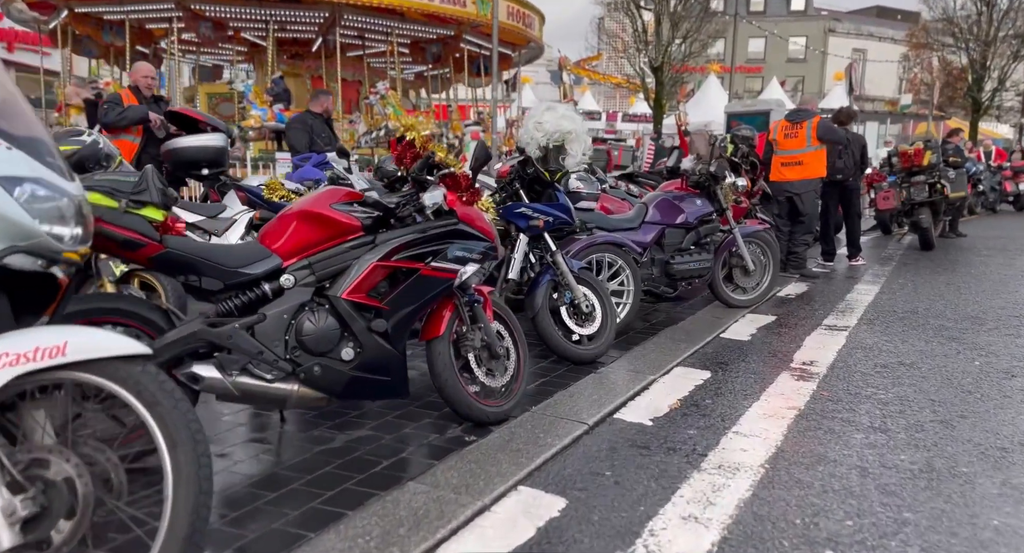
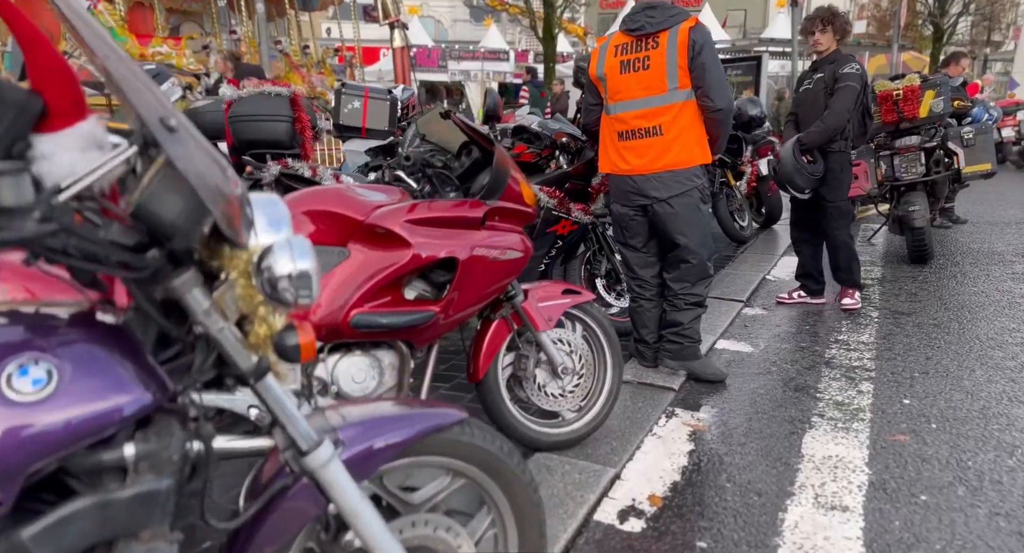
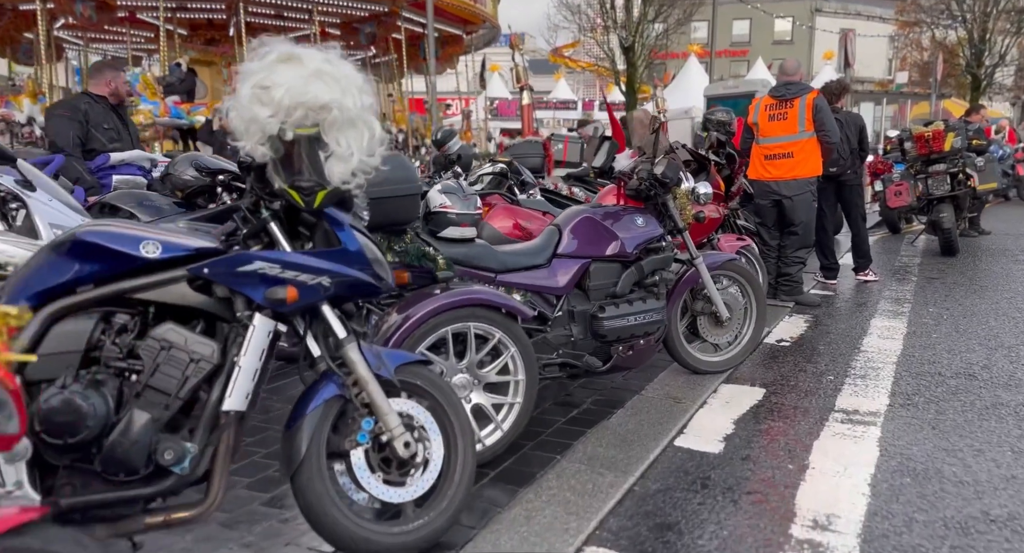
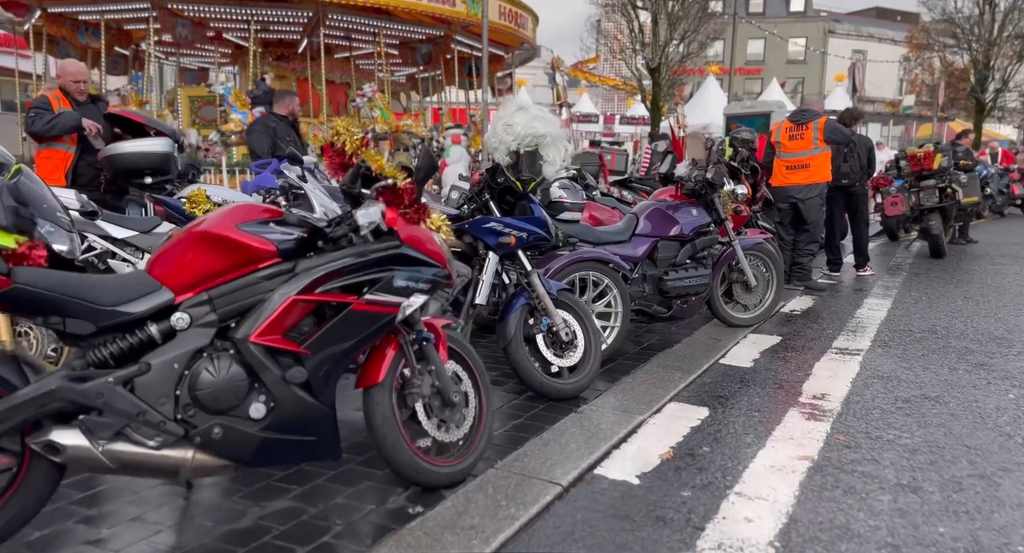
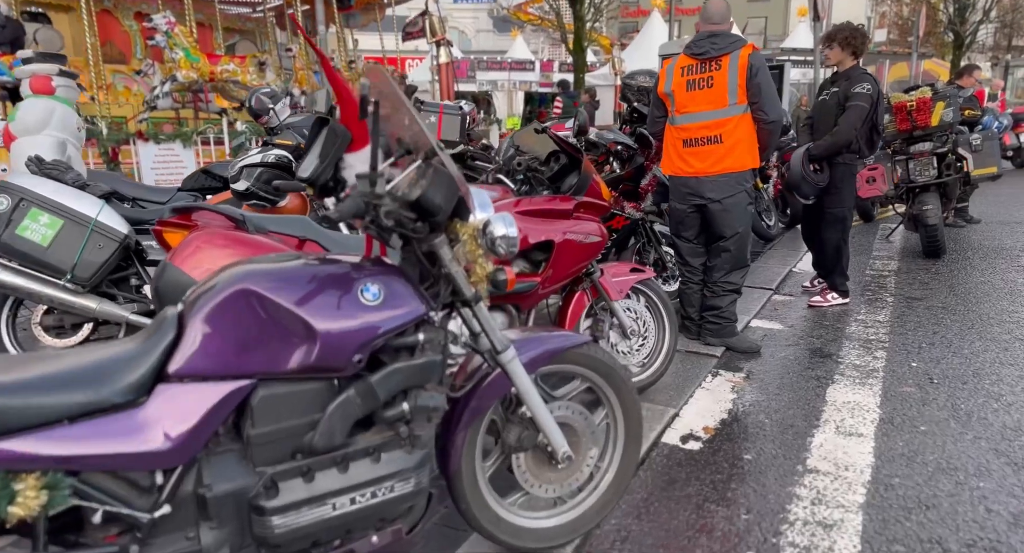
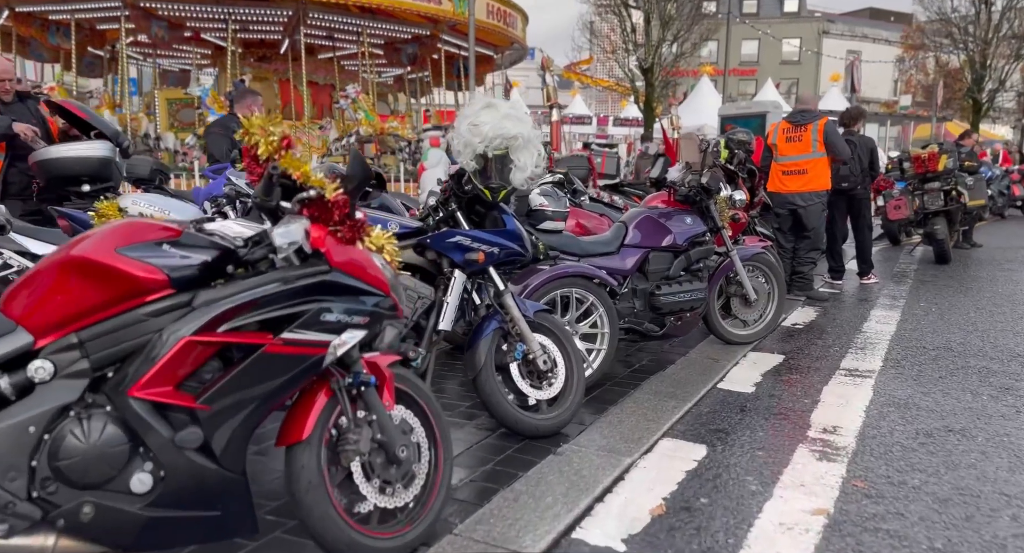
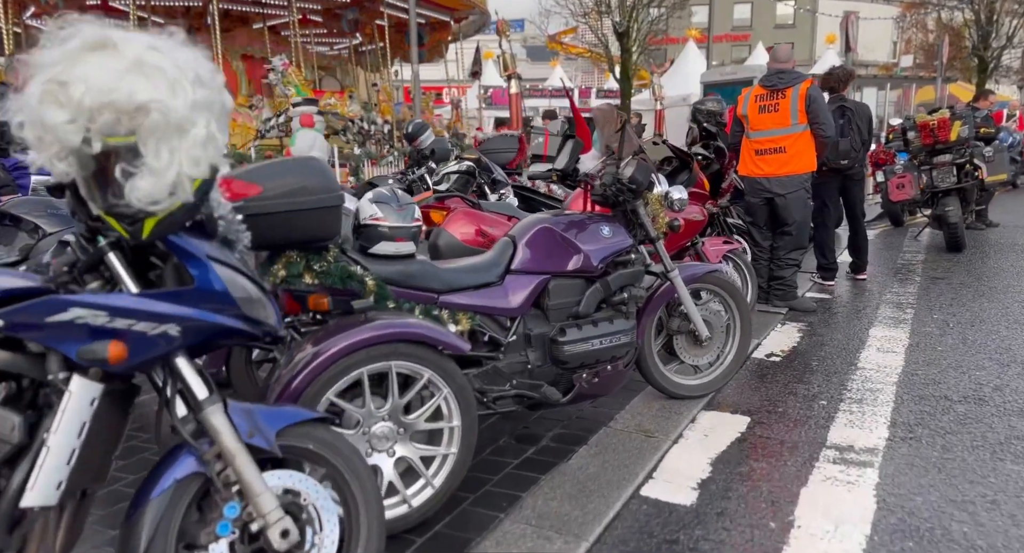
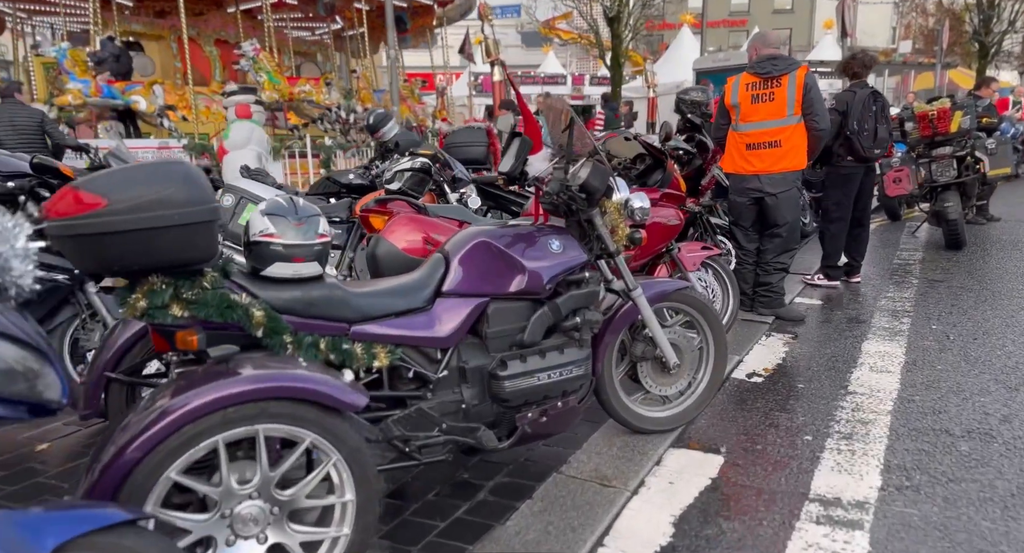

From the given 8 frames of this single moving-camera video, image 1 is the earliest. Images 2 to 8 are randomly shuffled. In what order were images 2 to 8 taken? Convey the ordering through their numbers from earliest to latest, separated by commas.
4, 6, 3, 7, 8, 5, 2
